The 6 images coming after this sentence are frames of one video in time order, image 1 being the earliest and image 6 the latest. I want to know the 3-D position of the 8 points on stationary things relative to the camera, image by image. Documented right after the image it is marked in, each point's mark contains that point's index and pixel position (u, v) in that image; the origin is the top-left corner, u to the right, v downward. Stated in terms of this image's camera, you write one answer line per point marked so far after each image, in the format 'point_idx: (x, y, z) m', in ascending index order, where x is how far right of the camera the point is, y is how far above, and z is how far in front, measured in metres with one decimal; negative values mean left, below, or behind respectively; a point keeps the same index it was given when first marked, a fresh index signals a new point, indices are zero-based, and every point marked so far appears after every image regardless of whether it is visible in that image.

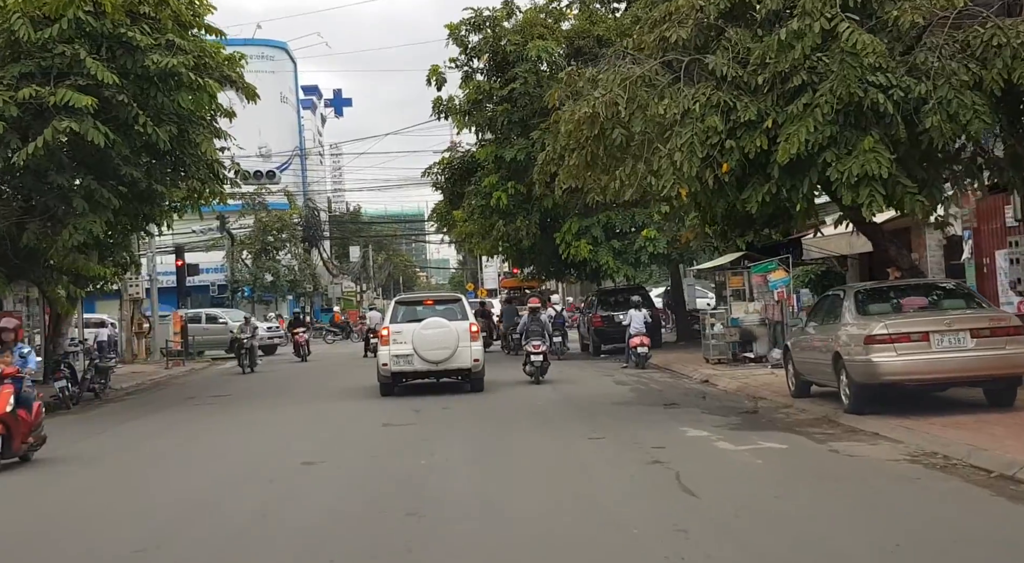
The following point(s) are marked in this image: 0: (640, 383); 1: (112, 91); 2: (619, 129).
0: (+2.2, -1.7, +17.9) m
1: (-6.3, +3.0, +16.2) m
2: (+1.3, +1.8, +12.5) m
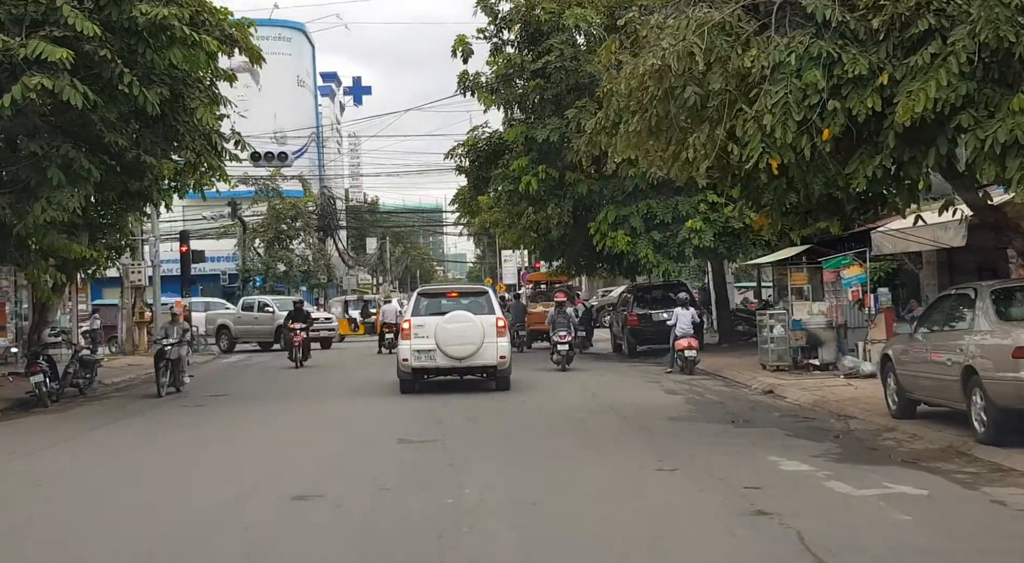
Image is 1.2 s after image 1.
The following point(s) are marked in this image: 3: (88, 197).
0: (+2.7, -1.7, +15.7) m
1: (-5.7, +3.2, +14.1) m
2: (+1.8, +1.9, +10.2) m
3: (-6.2, +1.2, +15.1) m
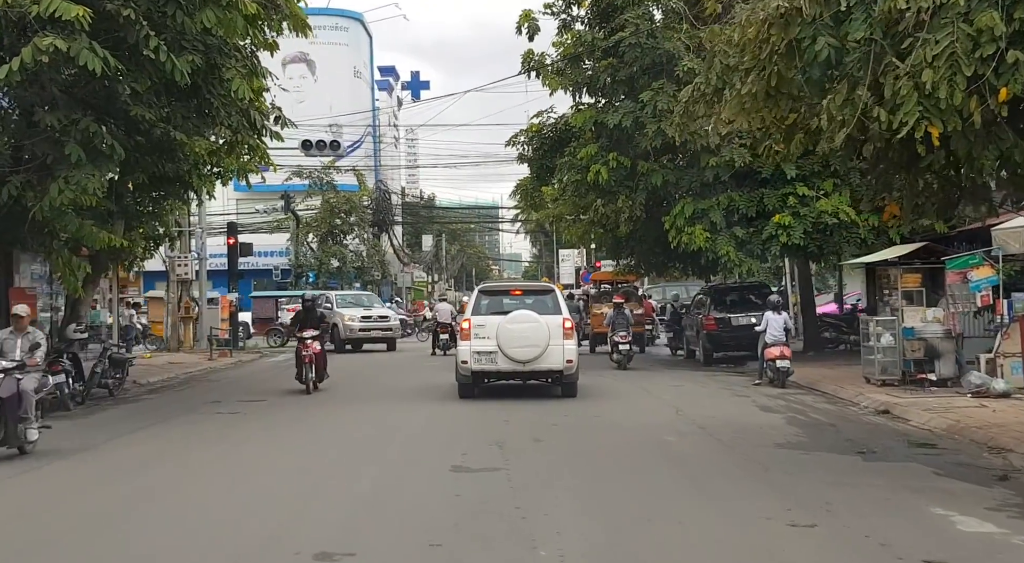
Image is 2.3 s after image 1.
0: (+3.6, -1.7, +13.6) m
1: (-4.8, +3.3, +12.5) m
2: (+2.5, +1.9, +8.2) m
3: (-5.2, +1.4, +13.5) m
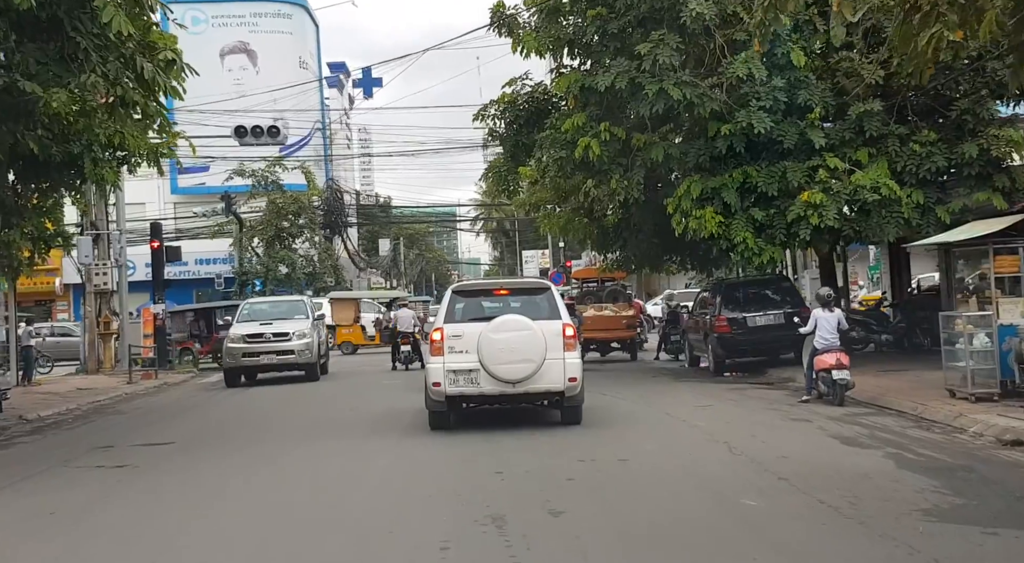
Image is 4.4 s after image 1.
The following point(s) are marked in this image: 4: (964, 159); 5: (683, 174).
0: (+3.5, -1.5, +10.1) m
1: (-4.9, +3.3, +8.6) m
2: (+2.5, +2.1, +4.6) m
3: (-5.4, +1.3, +9.6) m
4: (+7.2, +2.0, +16.5) m
5: (+3.0, +1.8, +17.8) m
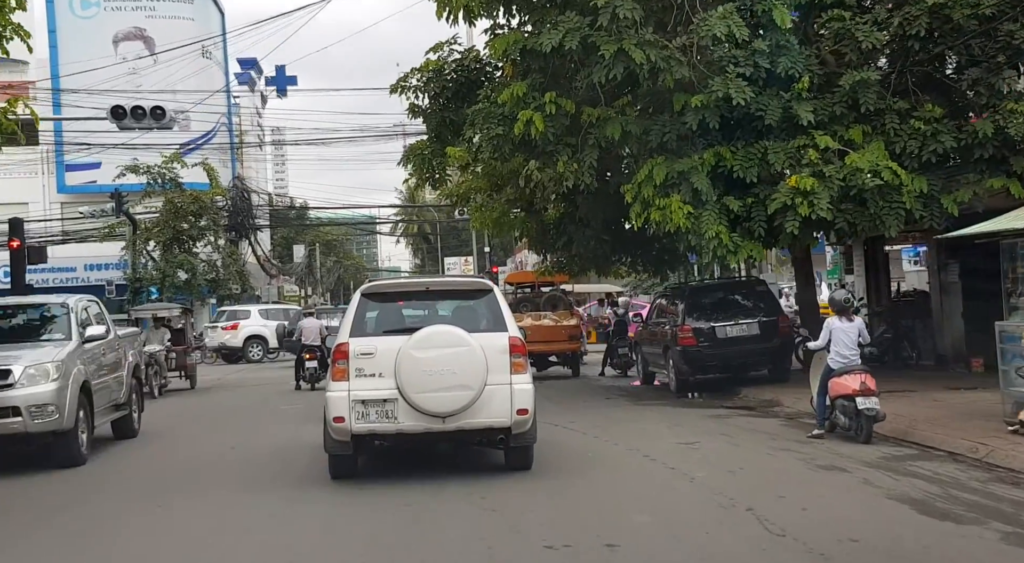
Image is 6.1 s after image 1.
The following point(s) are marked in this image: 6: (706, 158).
0: (+3.1, -1.5, +7.2) m
1: (-5.3, +3.3, +5.1) m
2: (+2.4, +2.1, +1.7) m
3: (-5.8, +1.3, +6.0) m
4: (+6.2, +1.9, +13.9) m
5: (+1.9, +1.8, +14.8) m
6: (+2.7, +1.7, +14.2) m
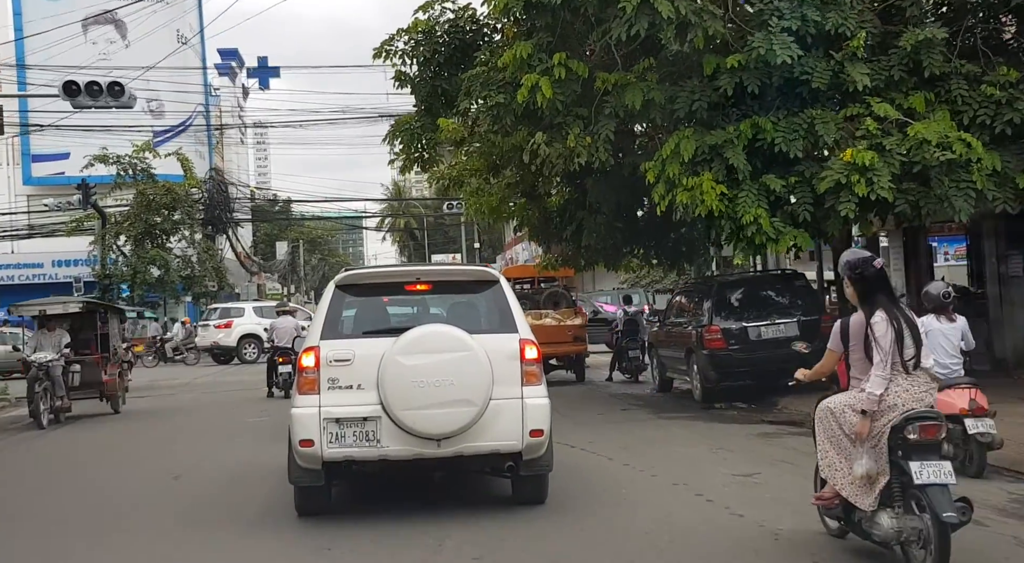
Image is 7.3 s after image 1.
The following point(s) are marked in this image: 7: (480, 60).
0: (+3.2, -1.4, +5.1) m
1: (-5.1, +3.4, +2.9) m
2: (+2.6, +2.2, -0.4) m
3: (-5.6, +1.4, +3.8) m
4: (+6.3, +2.0, +11.8) m
5: (+1.9, +1.9, +12.7) m
6: (+2.7, +1.8, +12.2) m
7: (-0.5, +3.0, +13.8) m
